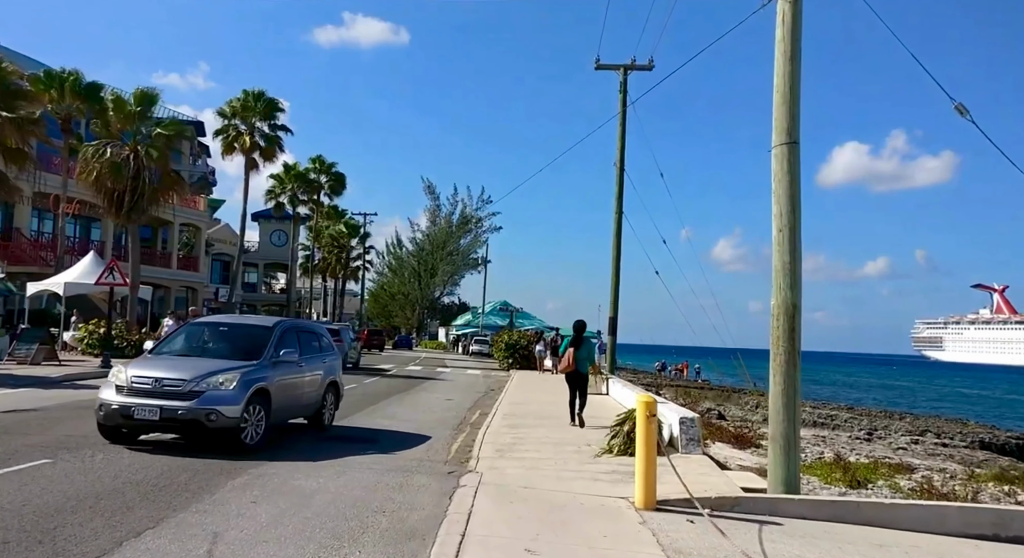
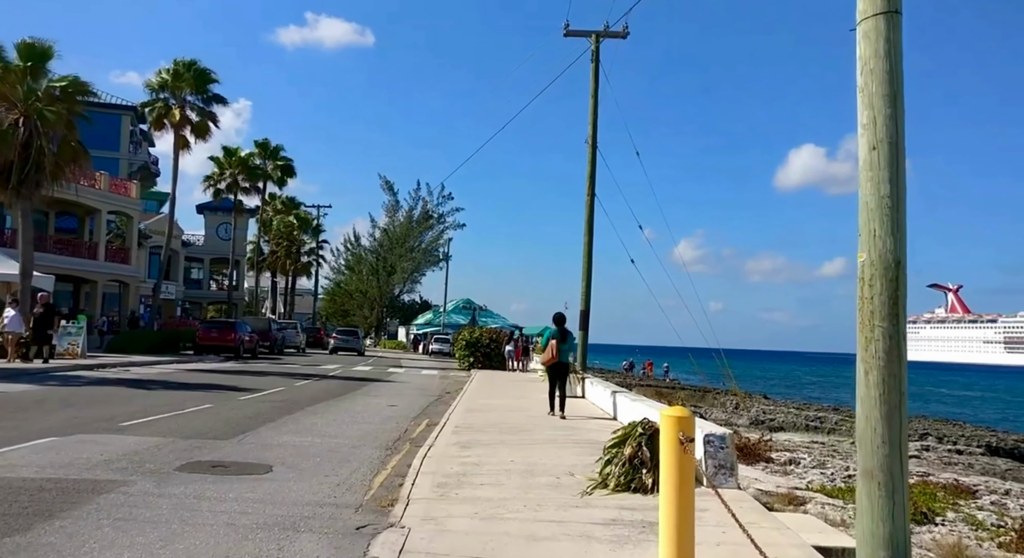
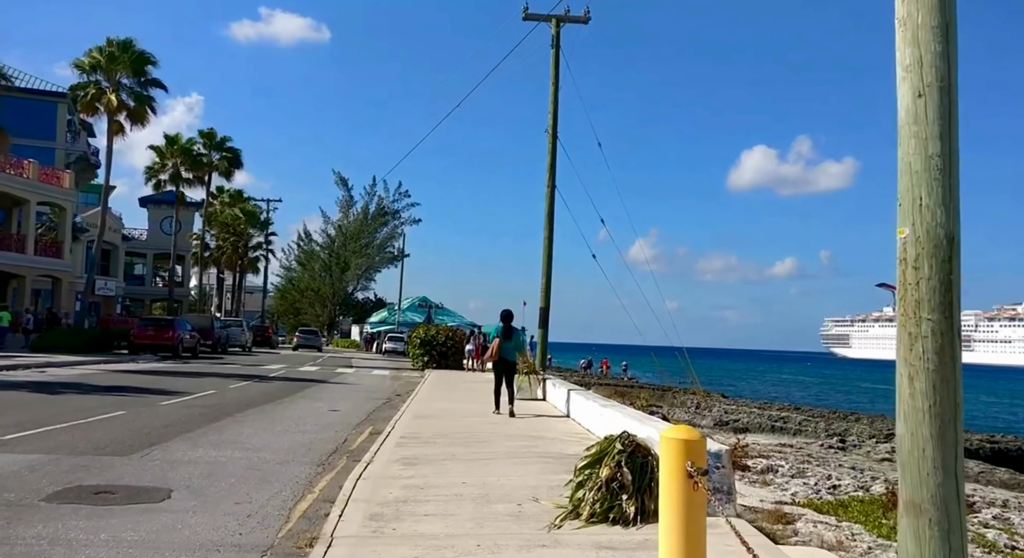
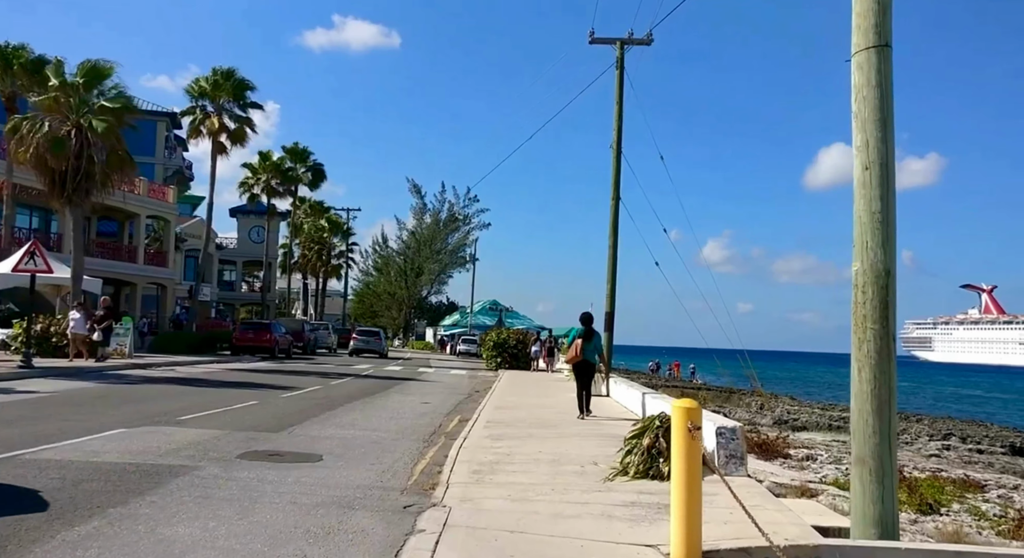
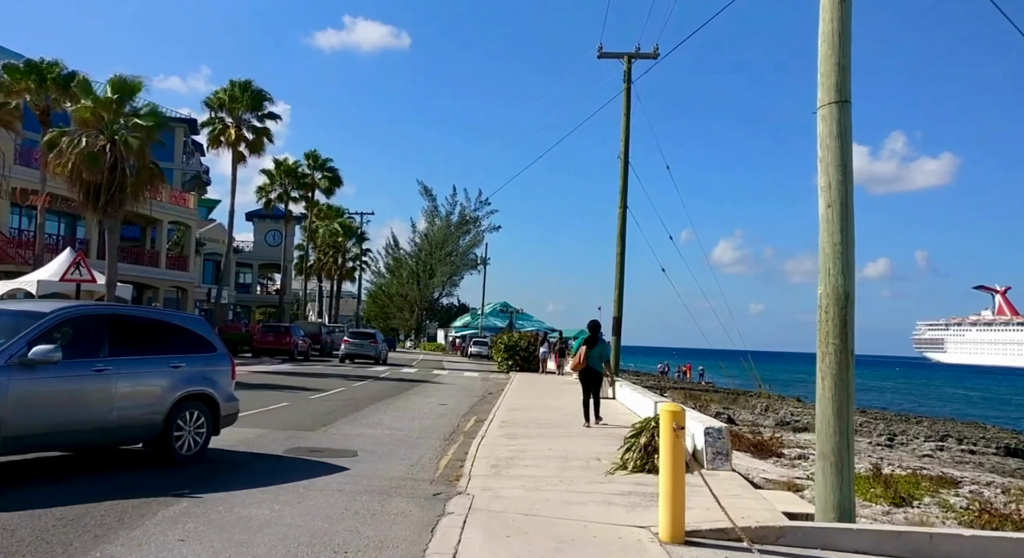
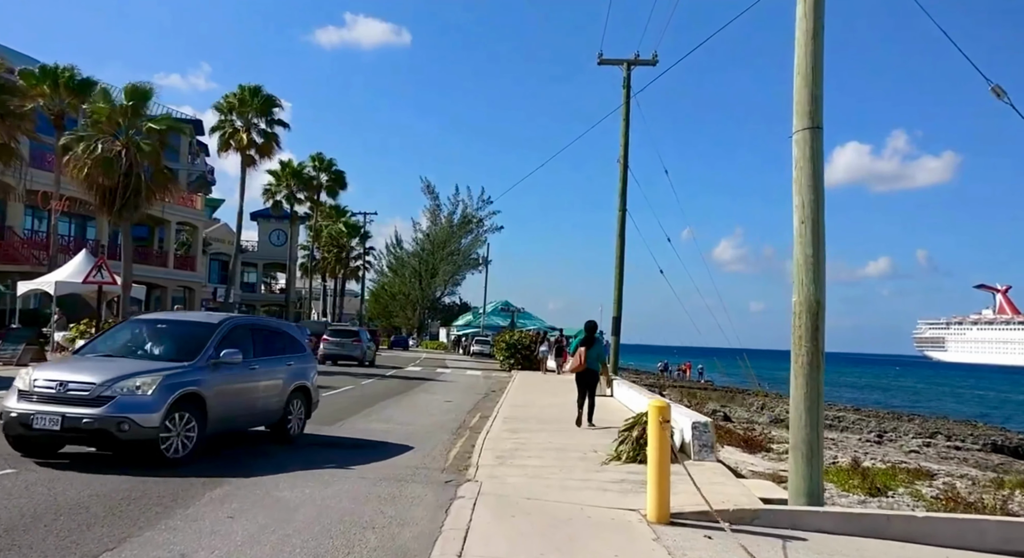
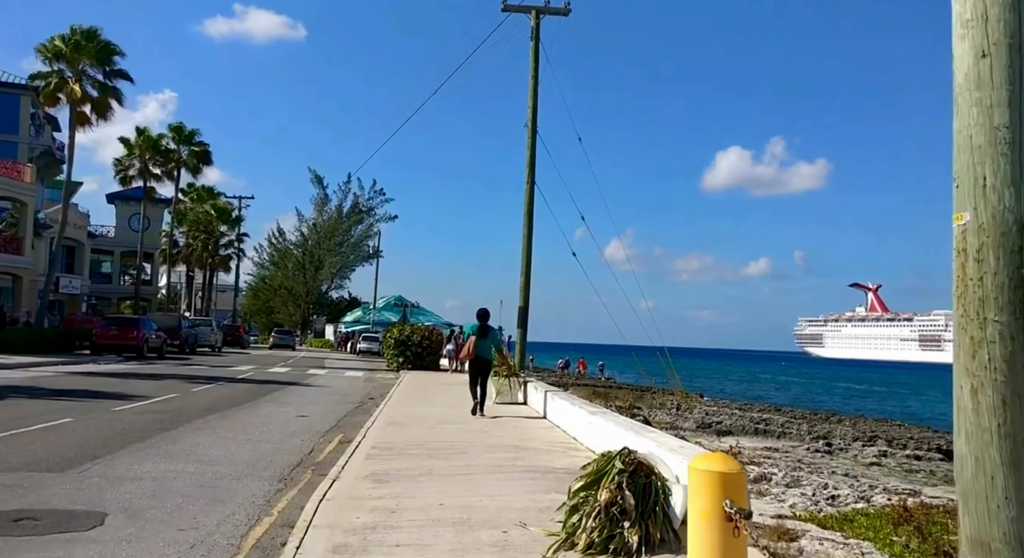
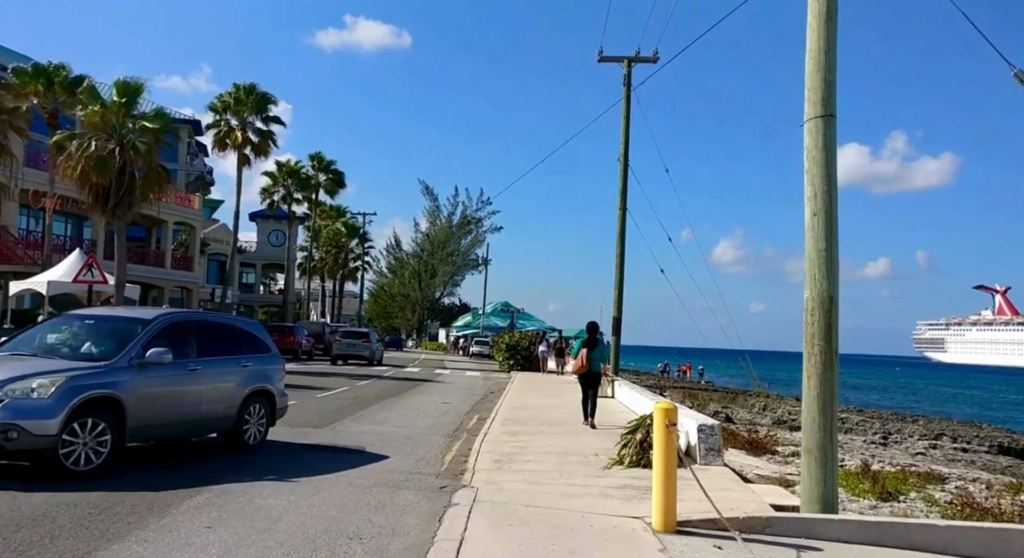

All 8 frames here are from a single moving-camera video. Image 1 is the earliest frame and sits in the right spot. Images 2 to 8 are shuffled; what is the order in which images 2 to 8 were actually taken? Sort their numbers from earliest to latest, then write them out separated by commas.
6, 8, 5, 4, 2, 3, 7
